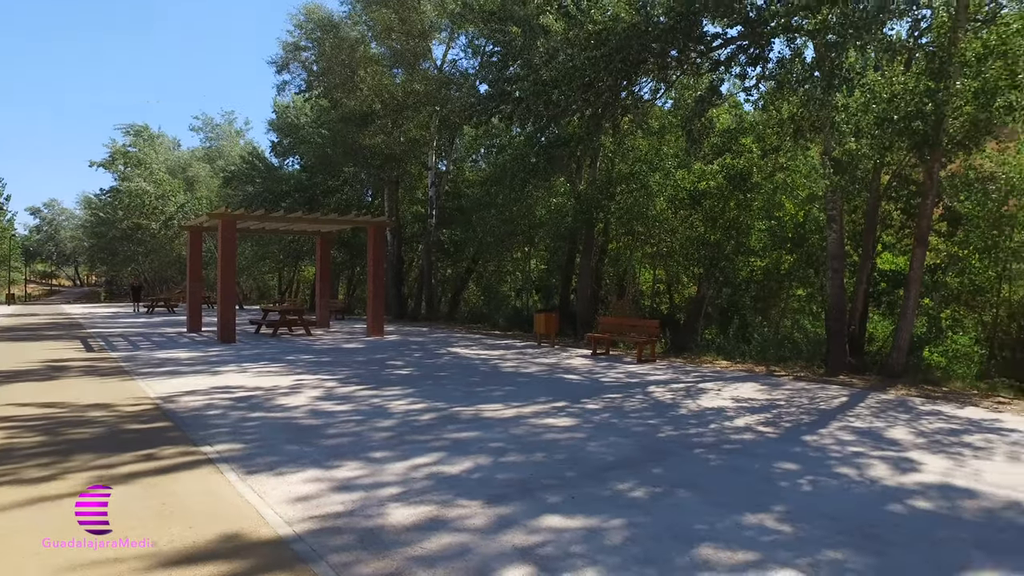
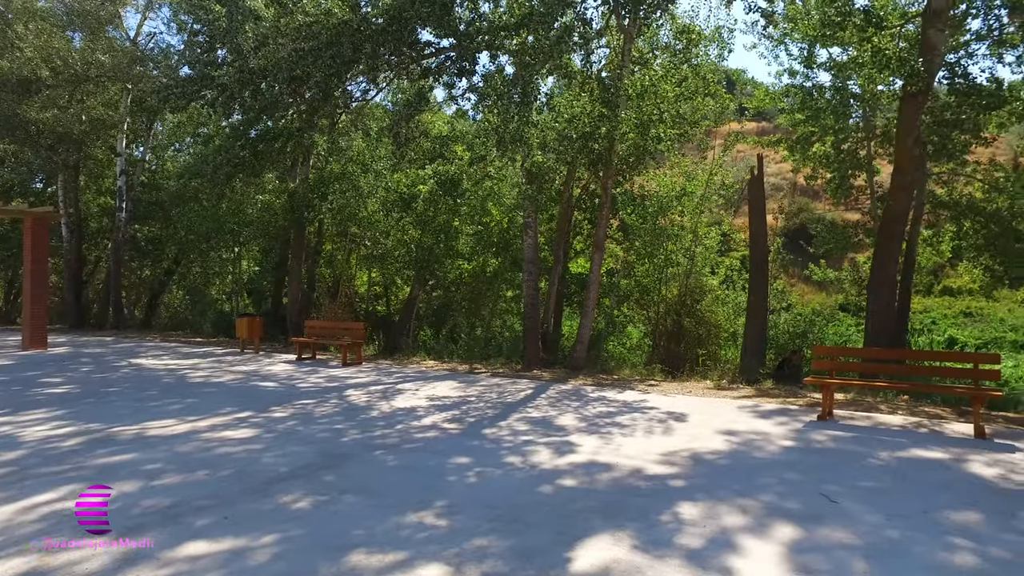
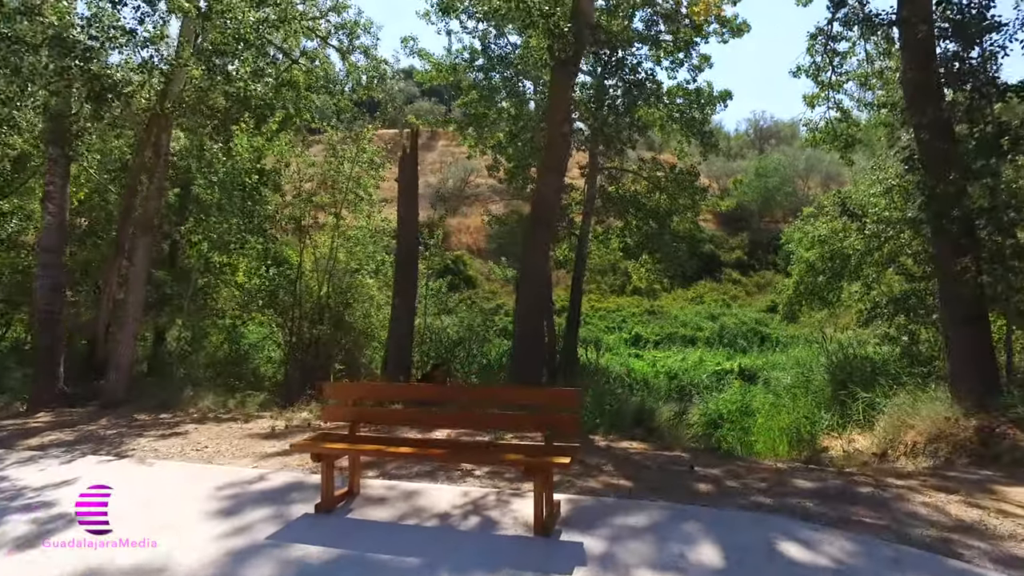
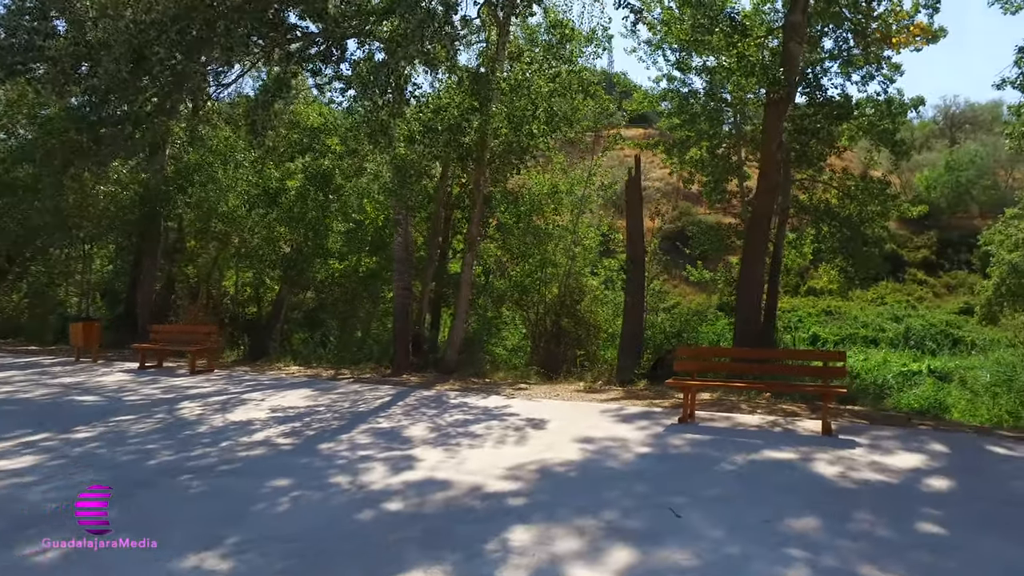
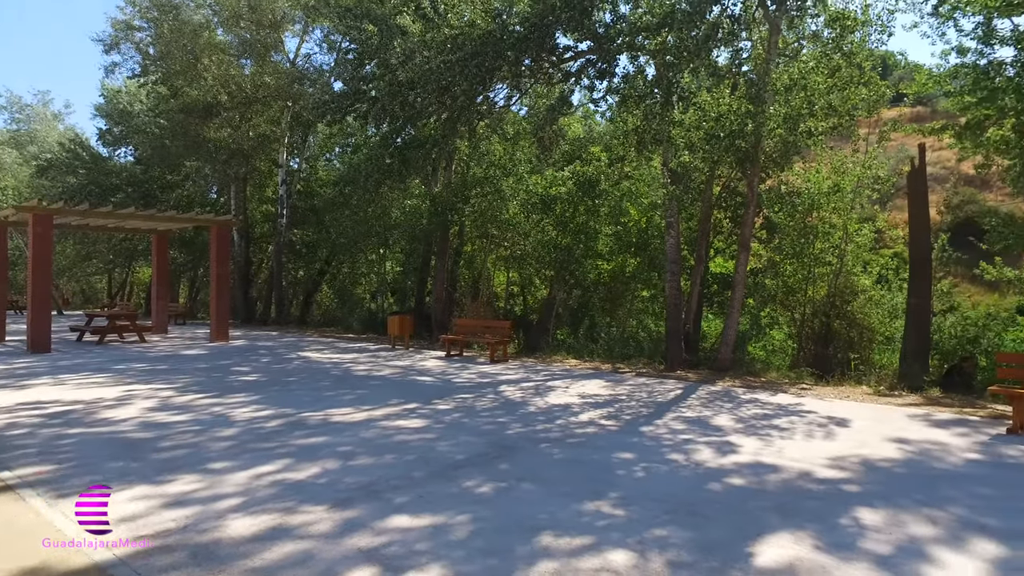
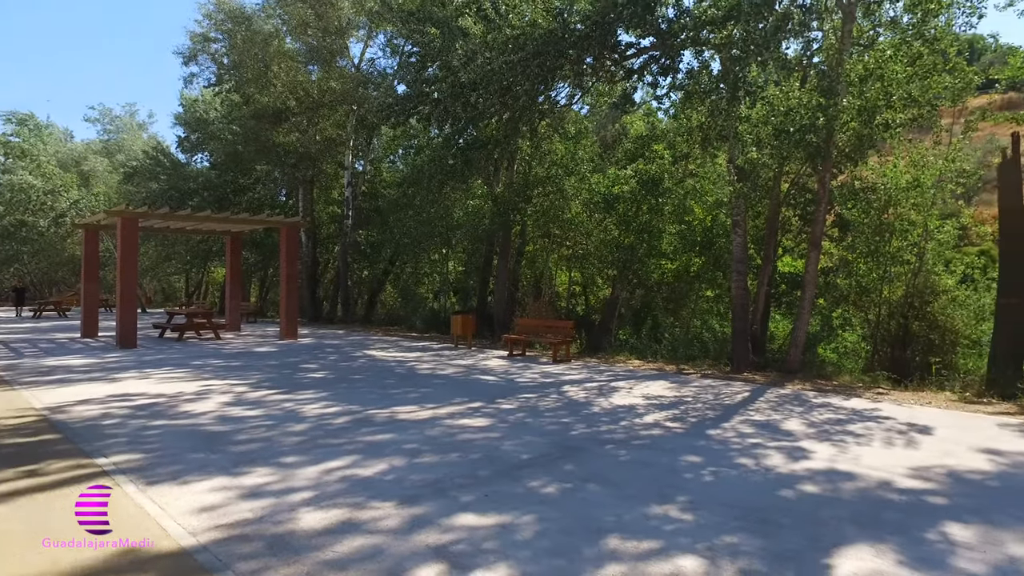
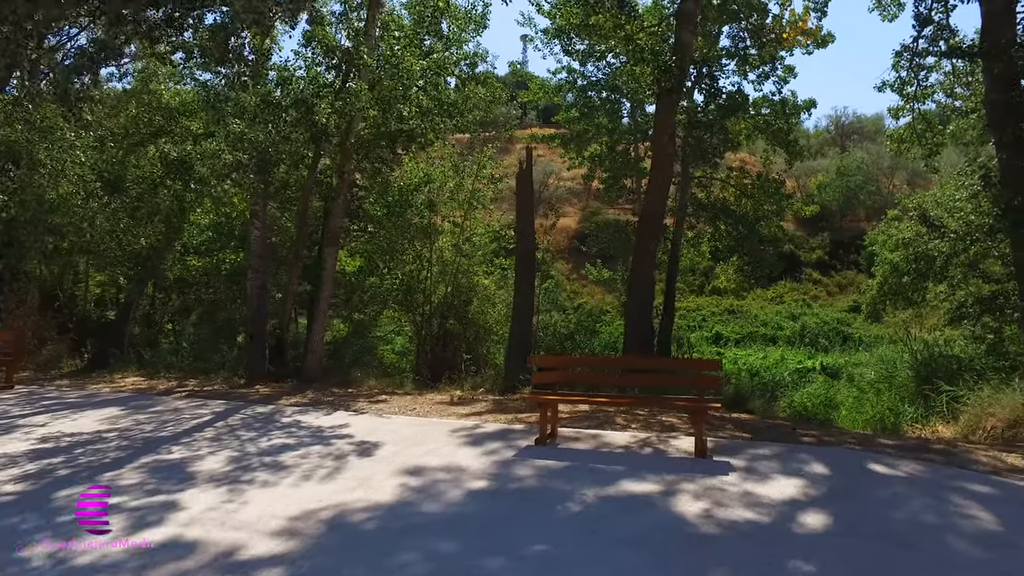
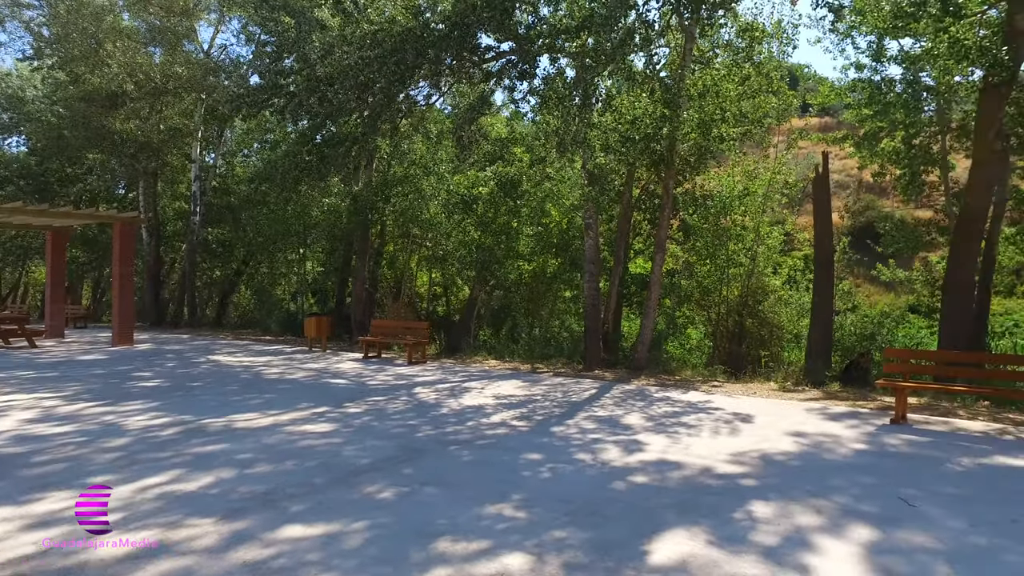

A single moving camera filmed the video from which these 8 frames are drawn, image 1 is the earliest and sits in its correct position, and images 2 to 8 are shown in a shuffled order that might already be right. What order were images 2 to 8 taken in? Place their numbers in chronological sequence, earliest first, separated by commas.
6, 5, 8, 2, 4, 7, 3
